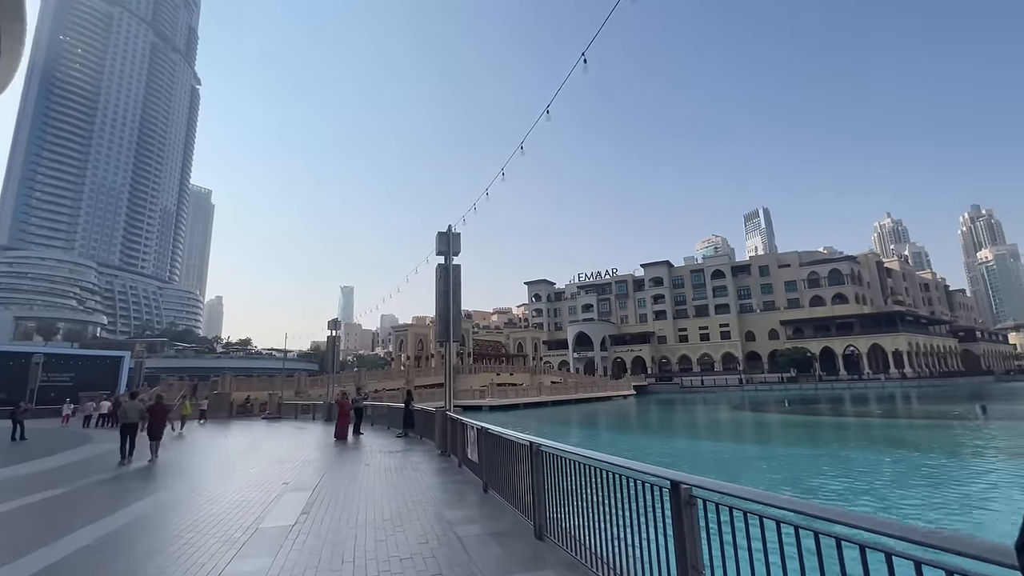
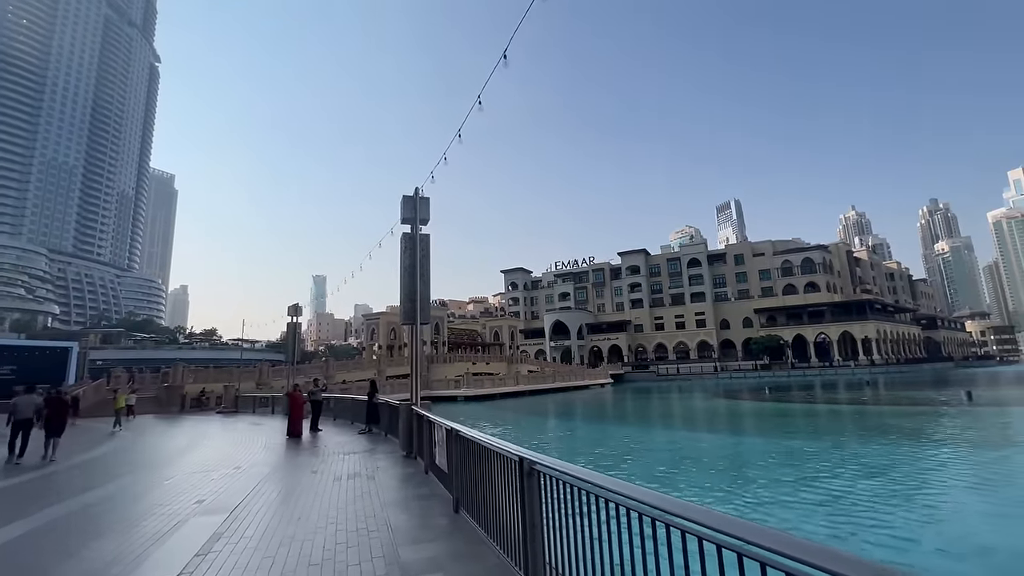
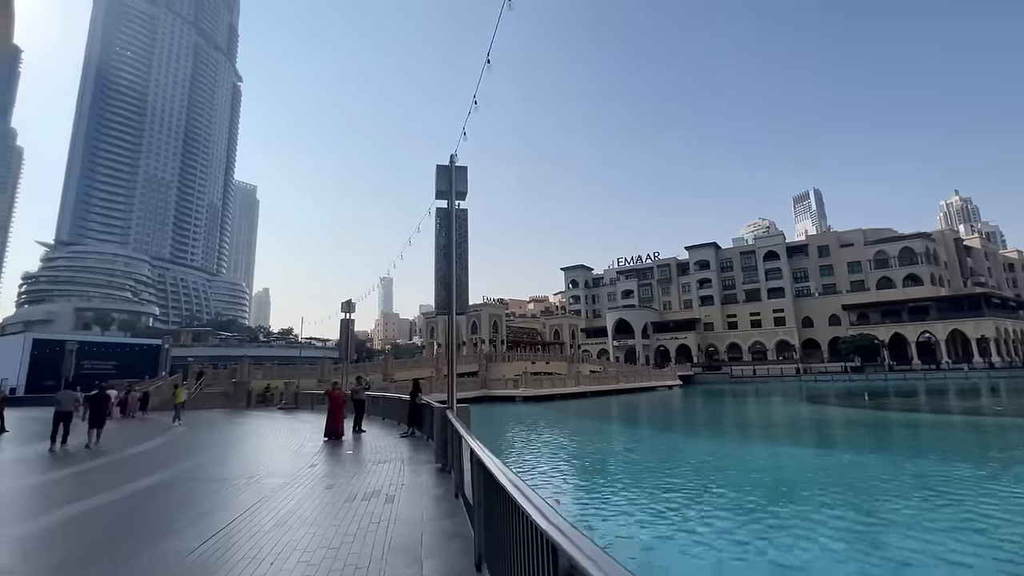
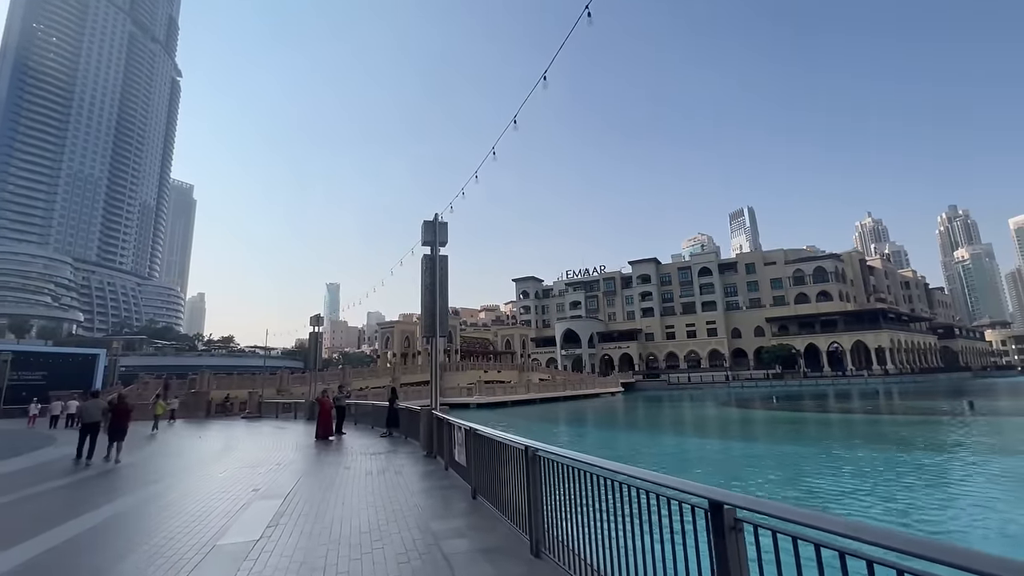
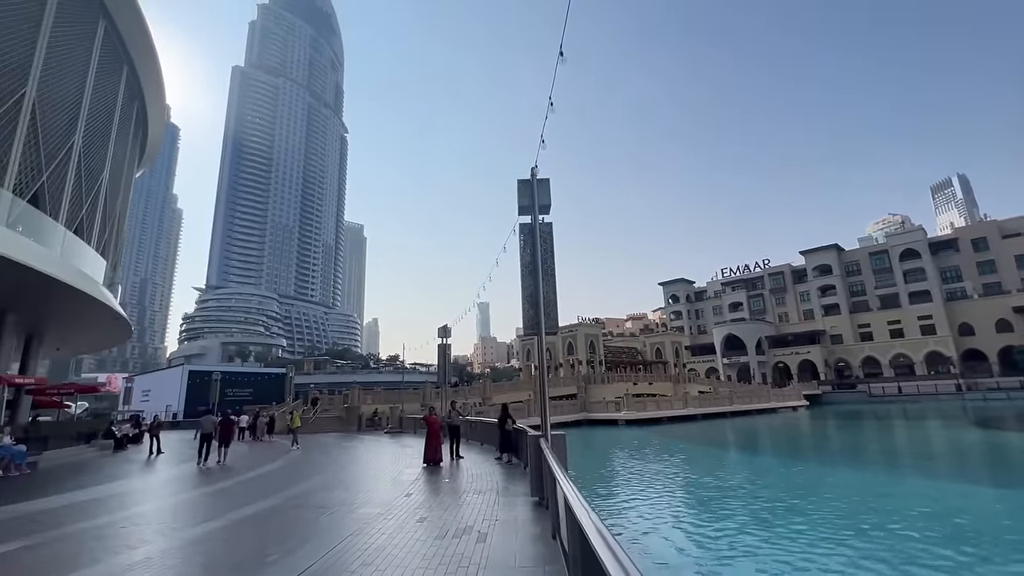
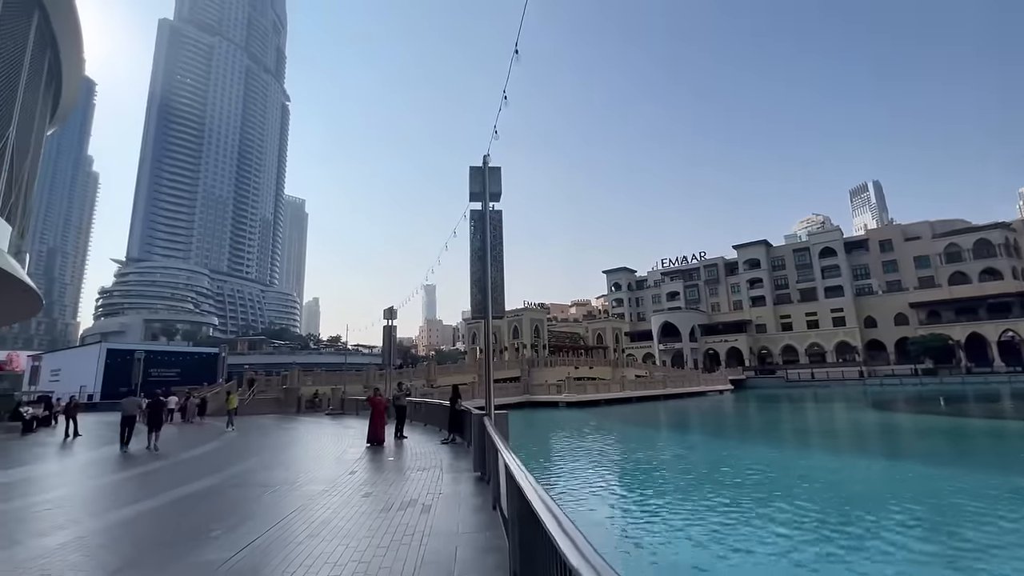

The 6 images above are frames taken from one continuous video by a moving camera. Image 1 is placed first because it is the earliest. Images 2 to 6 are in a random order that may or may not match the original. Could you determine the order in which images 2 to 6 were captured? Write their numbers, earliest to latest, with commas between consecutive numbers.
4, 2, 3, 6, 5
